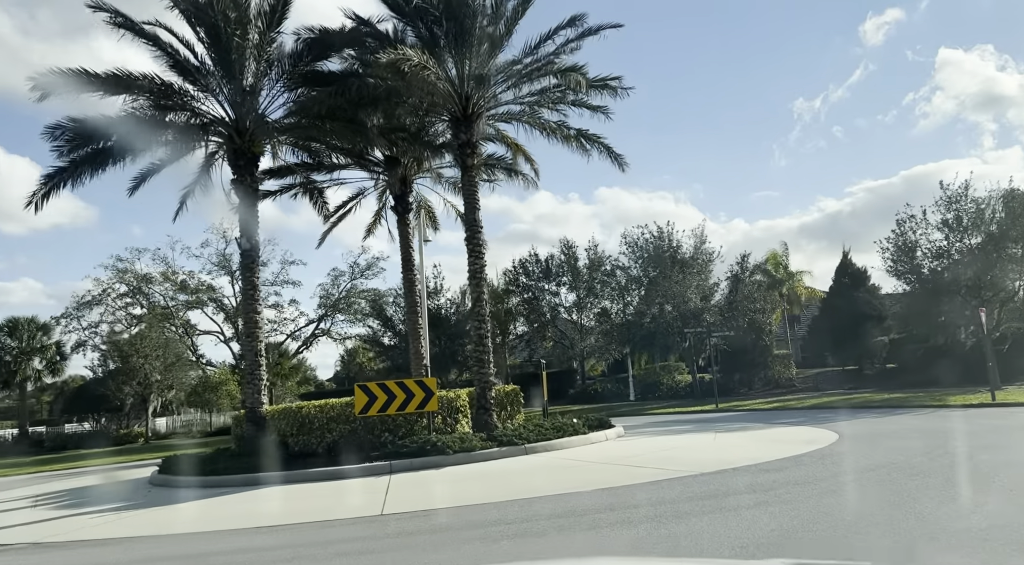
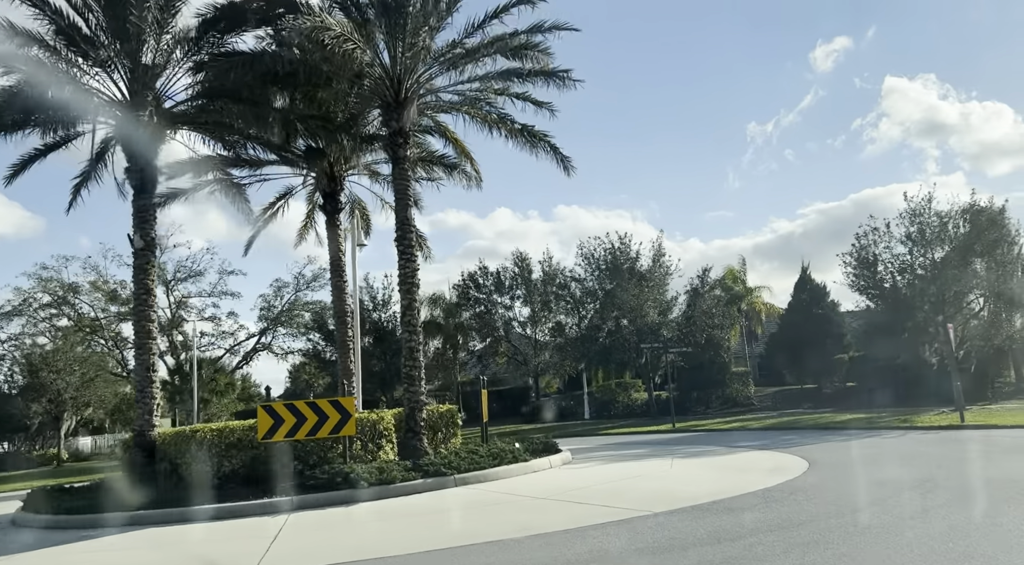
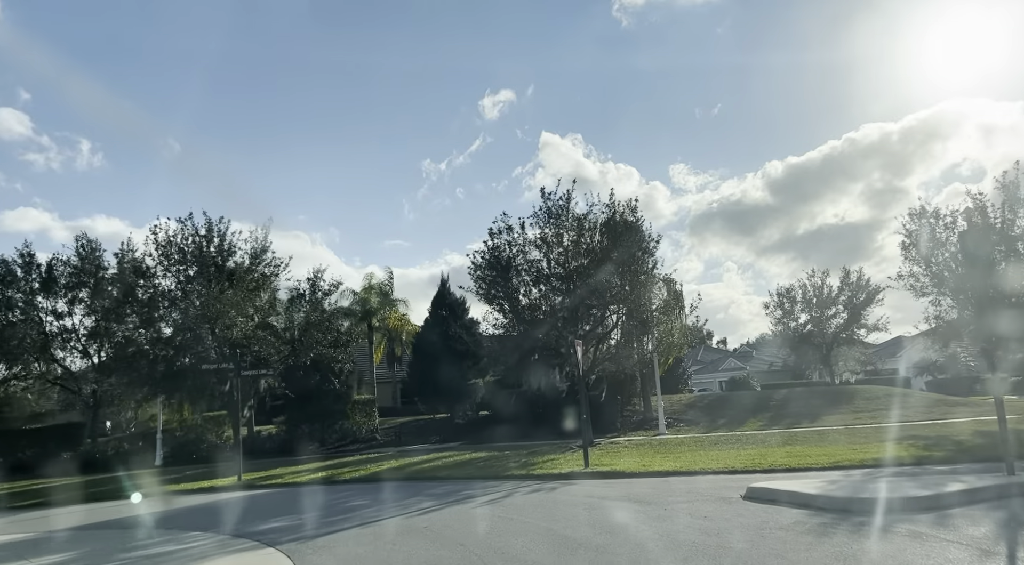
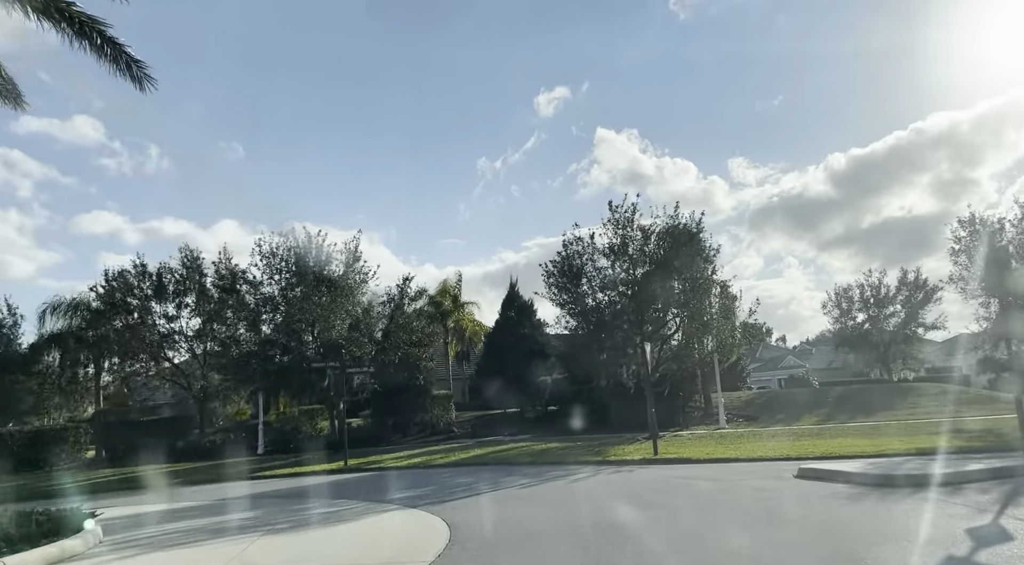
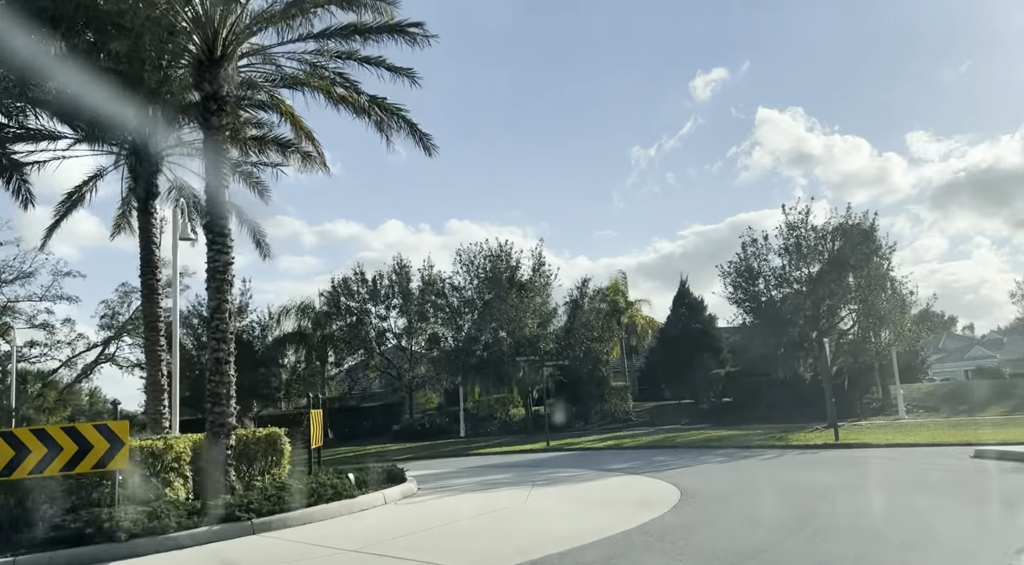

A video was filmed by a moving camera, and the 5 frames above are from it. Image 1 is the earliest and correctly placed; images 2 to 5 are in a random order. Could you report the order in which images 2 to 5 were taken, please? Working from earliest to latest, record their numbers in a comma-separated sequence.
2, 5, 4, 3
